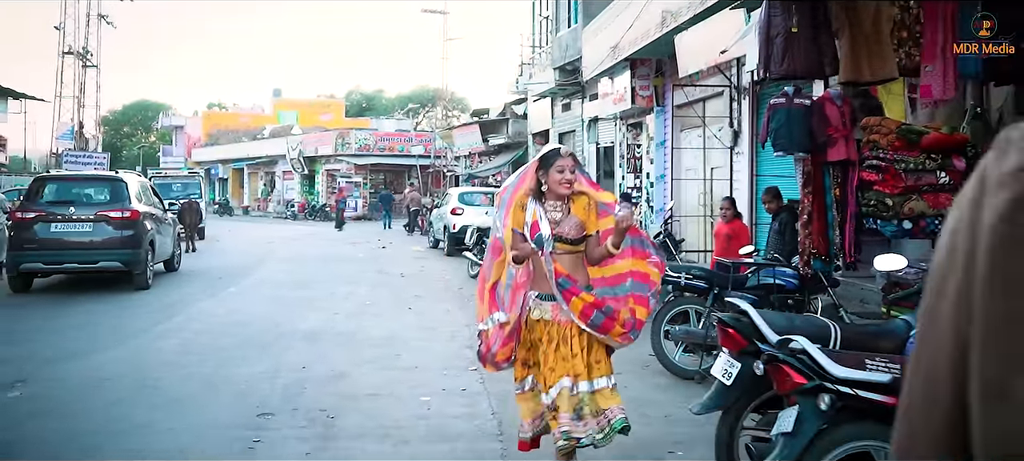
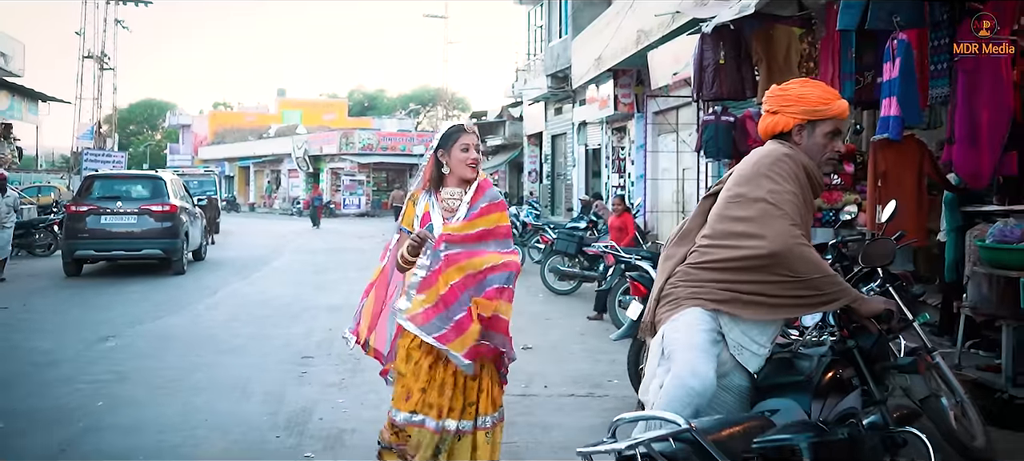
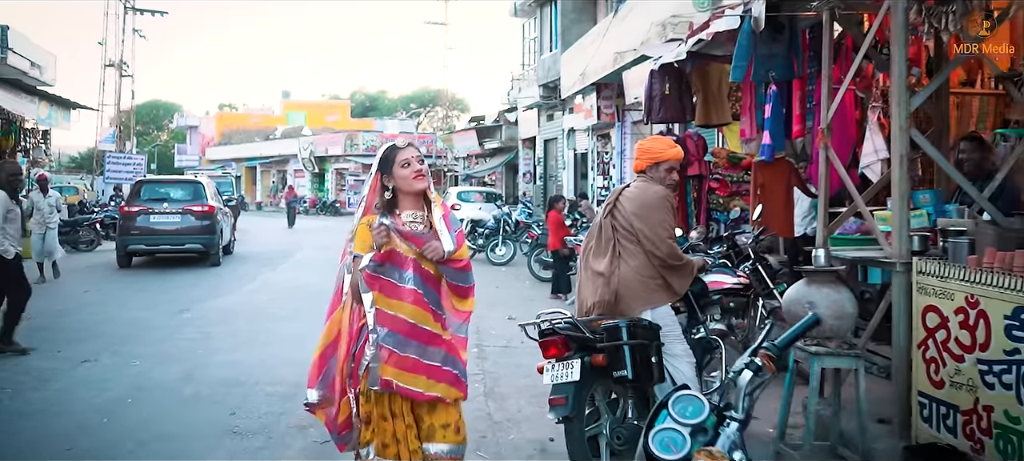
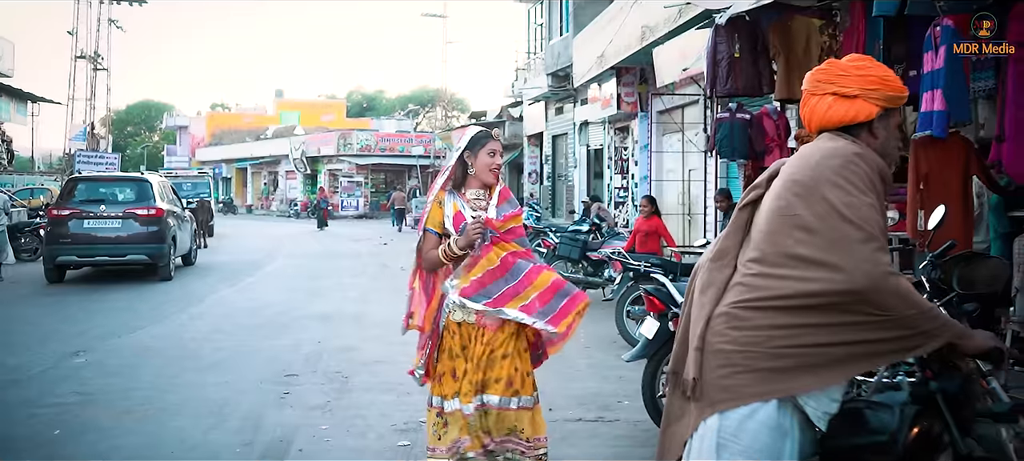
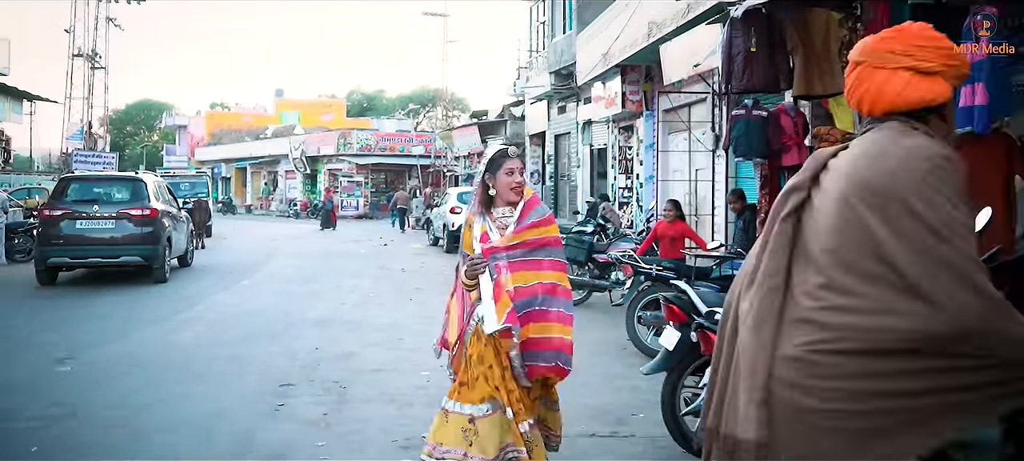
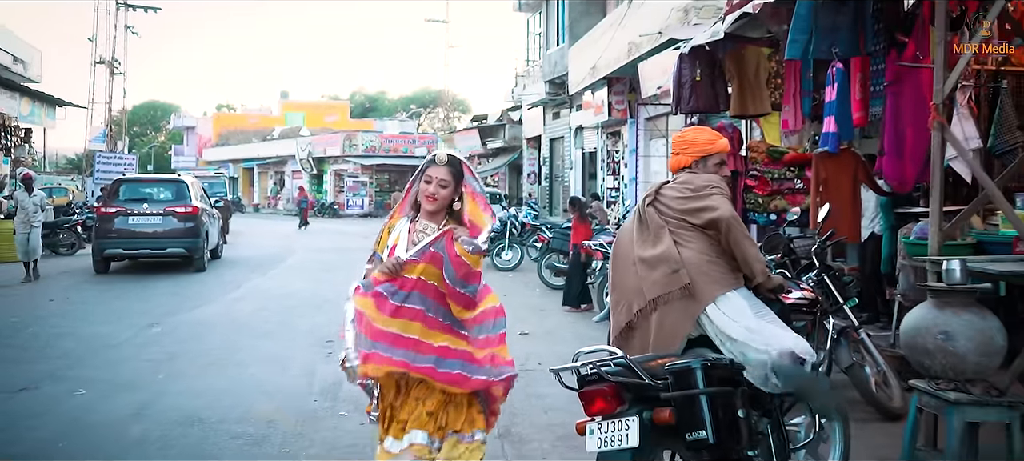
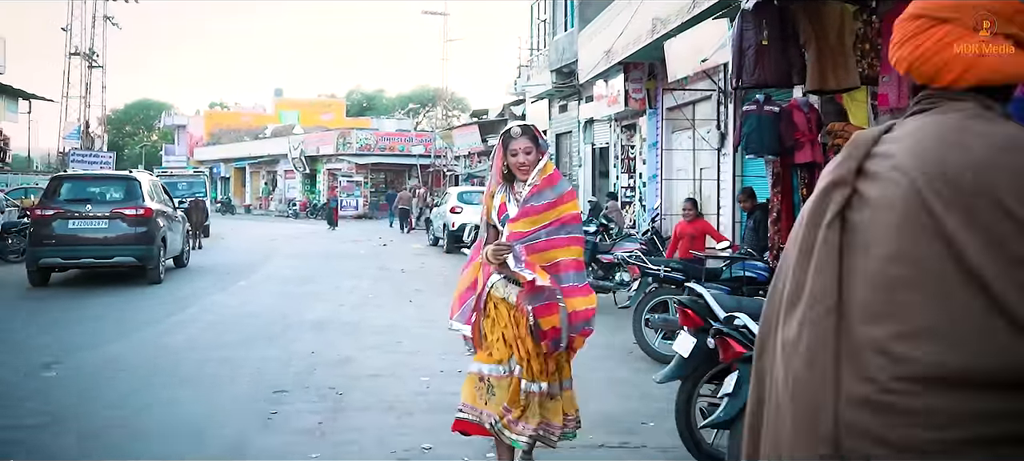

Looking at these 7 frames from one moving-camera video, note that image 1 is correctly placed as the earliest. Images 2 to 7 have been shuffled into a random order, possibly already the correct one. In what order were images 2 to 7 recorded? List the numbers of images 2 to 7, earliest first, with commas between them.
7, 5, 4, 2, 6, 3
